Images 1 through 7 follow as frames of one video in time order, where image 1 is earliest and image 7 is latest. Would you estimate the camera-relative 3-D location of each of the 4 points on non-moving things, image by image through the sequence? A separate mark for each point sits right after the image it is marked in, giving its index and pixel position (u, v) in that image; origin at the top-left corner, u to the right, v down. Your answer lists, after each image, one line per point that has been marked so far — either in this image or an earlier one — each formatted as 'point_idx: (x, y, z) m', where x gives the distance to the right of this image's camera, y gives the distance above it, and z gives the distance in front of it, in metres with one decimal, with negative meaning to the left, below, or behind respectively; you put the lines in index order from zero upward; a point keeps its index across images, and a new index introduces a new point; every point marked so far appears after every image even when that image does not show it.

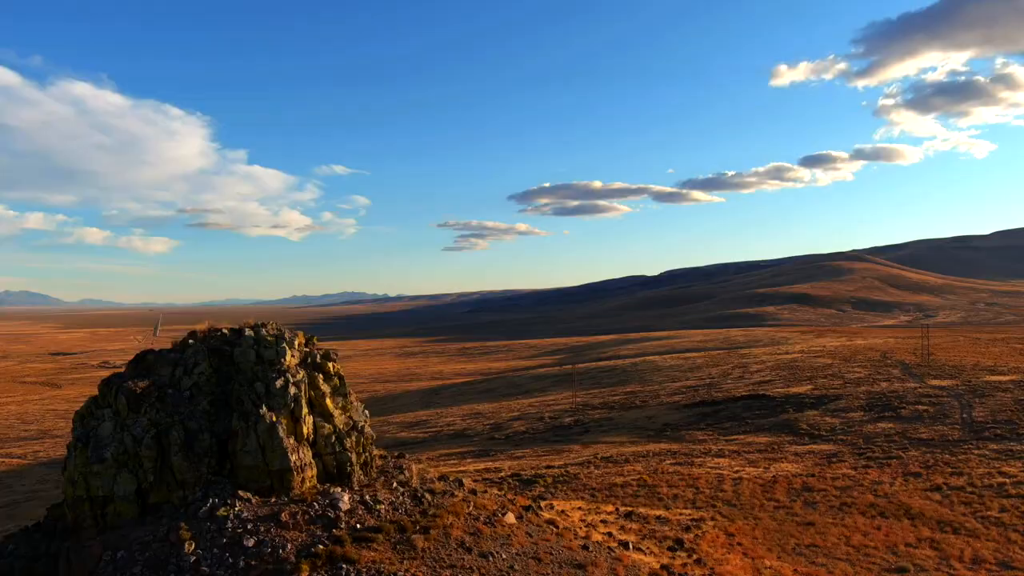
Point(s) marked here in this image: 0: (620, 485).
0: (+2.1, -3.8, +16.3) m
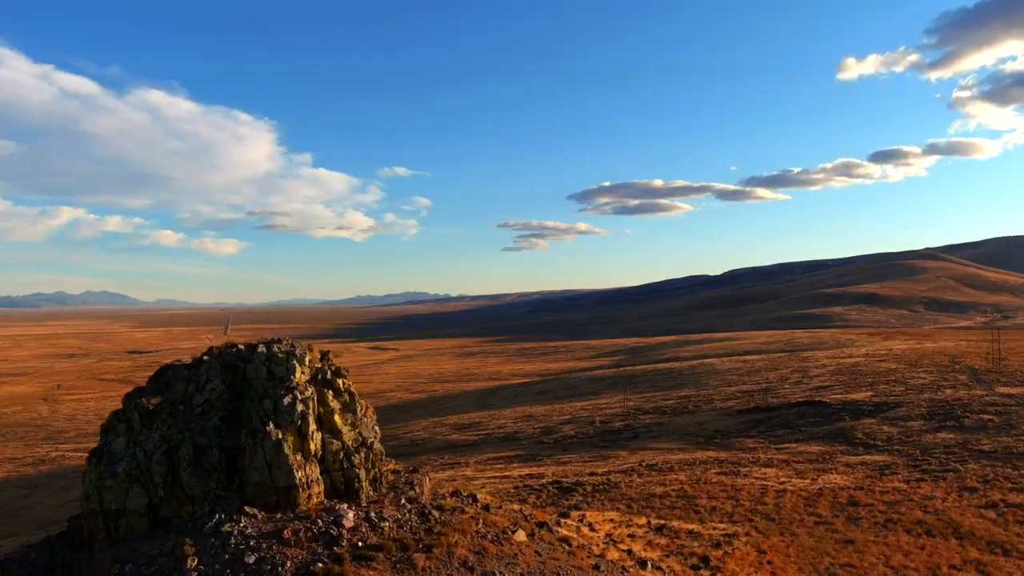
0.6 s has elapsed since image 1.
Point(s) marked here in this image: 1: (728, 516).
0: (+2.8, -3.9, +16.0) m
1: (+3.6, -3.8, +13.9) m
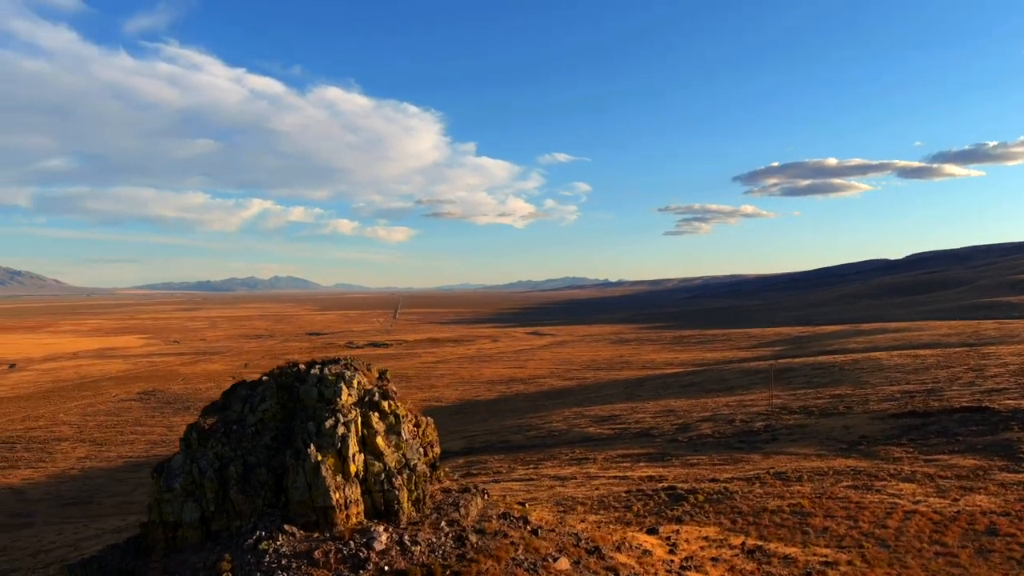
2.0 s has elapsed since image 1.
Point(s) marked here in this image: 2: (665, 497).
0: (+4.7, -4.0, +15.3) m
1: (+5.1, -3.9, +13.1) m
2: (+3.1, -4.2, +17.1) m
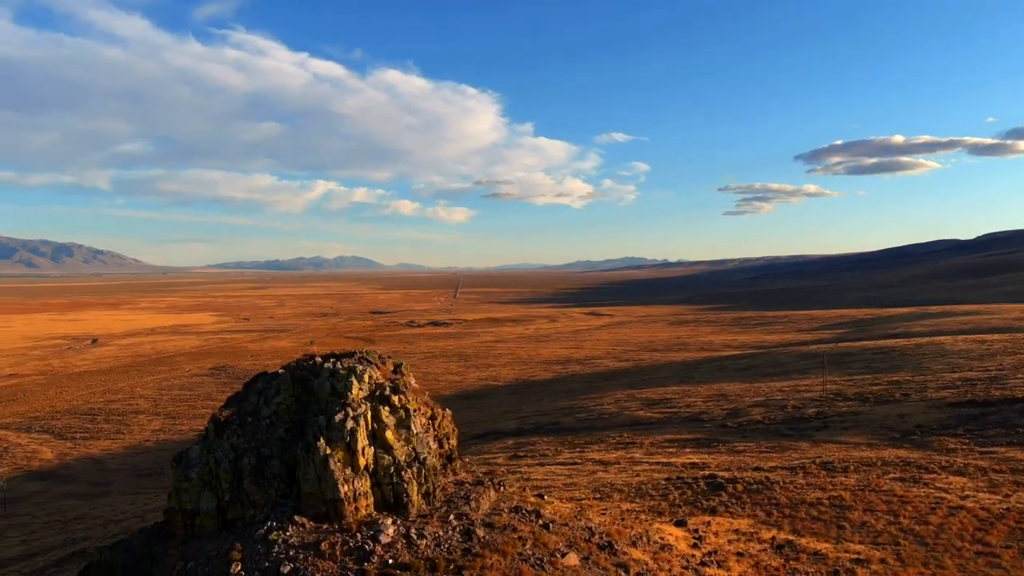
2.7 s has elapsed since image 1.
0: (+5.3, -3.8, +15.0) m
1: (+5.5, -3.8, +12.8) m
2: (+3.9, -4.0, +17.0) m
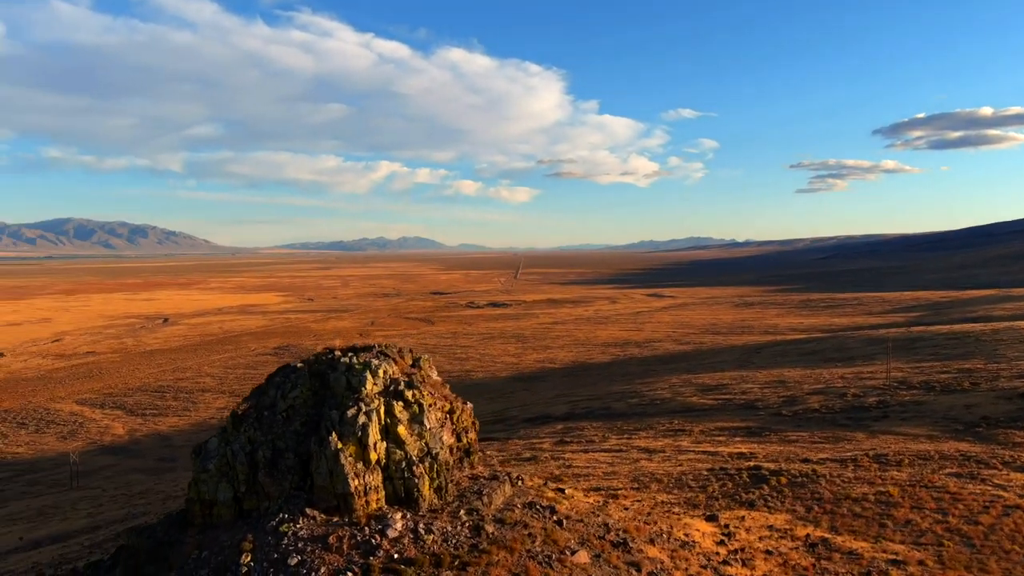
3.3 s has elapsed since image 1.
0: (+6.0, -3.6, +14.6) m
1: (+5.9, -3.6, +12.4) m
2: (+4.6, -3.7, +16.7) m
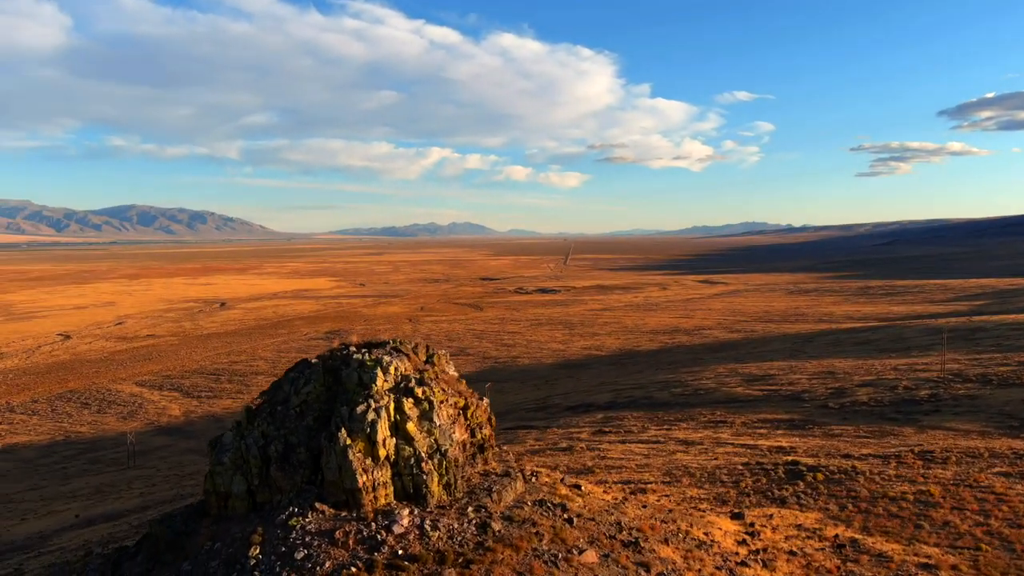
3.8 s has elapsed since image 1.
0: (+6.4, -3.5, +14.2) m
1: (+6.3, -3.5, +12.0) m
2: (+5.2, -3.6, +16.4) m
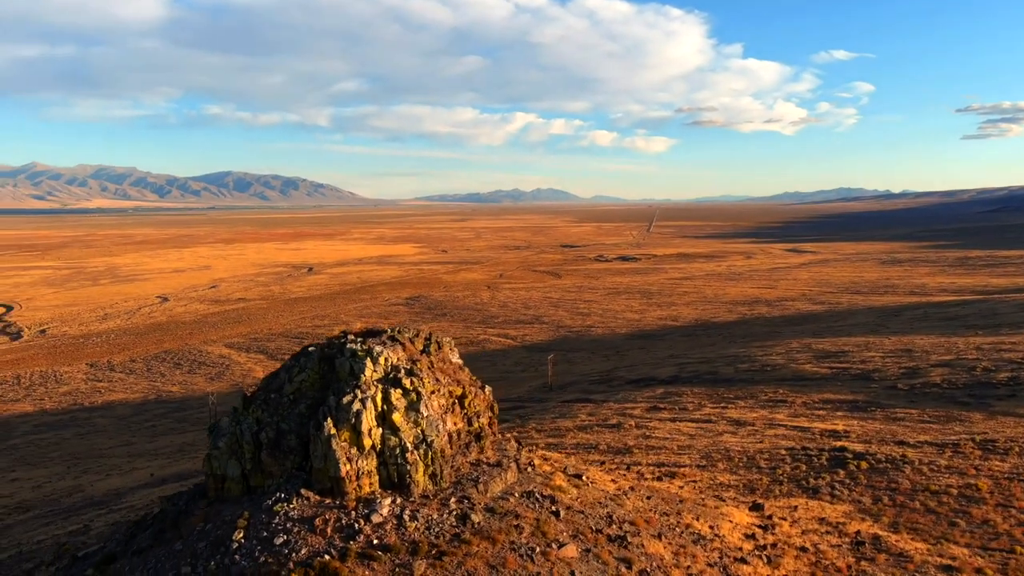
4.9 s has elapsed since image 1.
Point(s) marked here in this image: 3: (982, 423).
0: (+6.9, -3.3, +13.6) m
1: (+6.5, -3.4, +11.4) m
2: (+5.9, -3.2, +15.9) m
3: (+10.8, -3.1, +19.5) m
